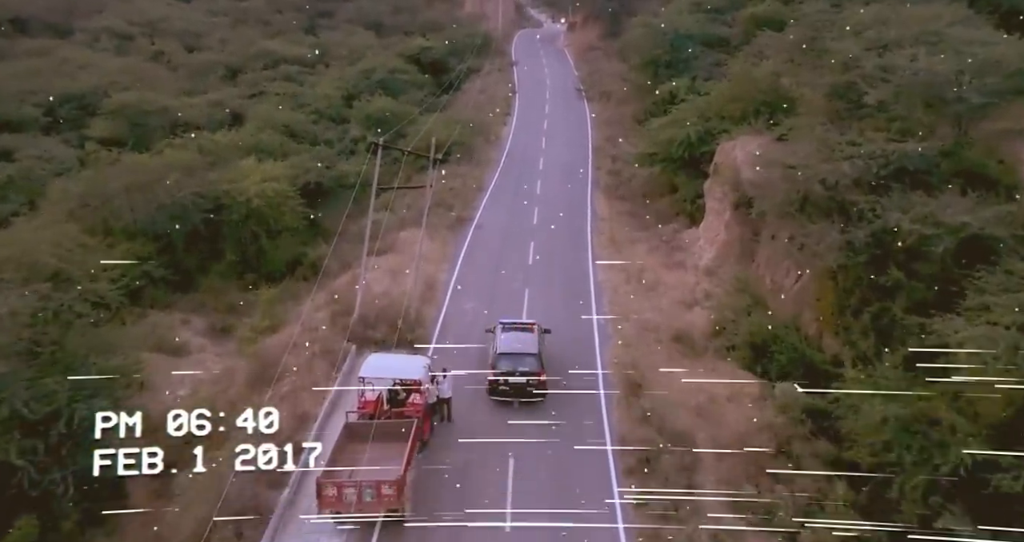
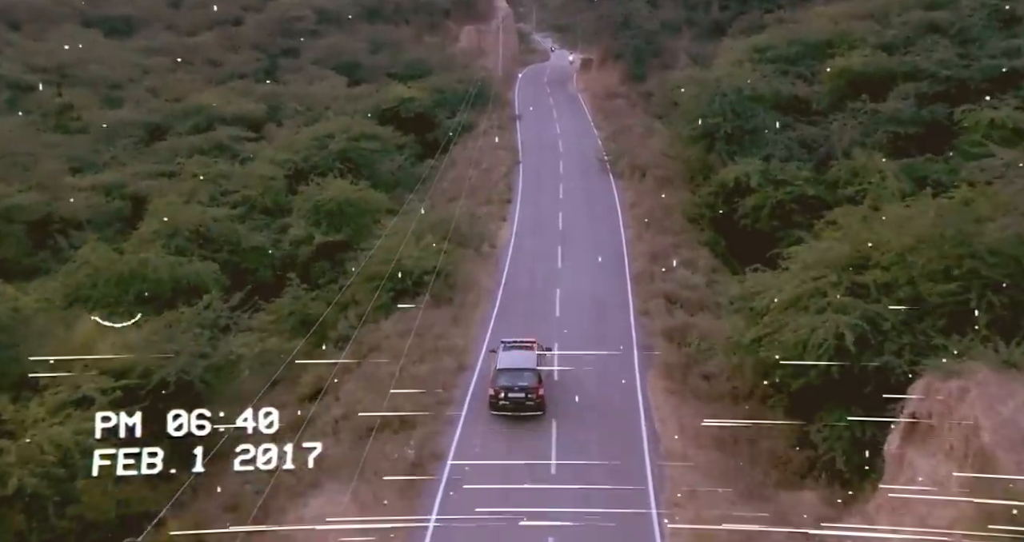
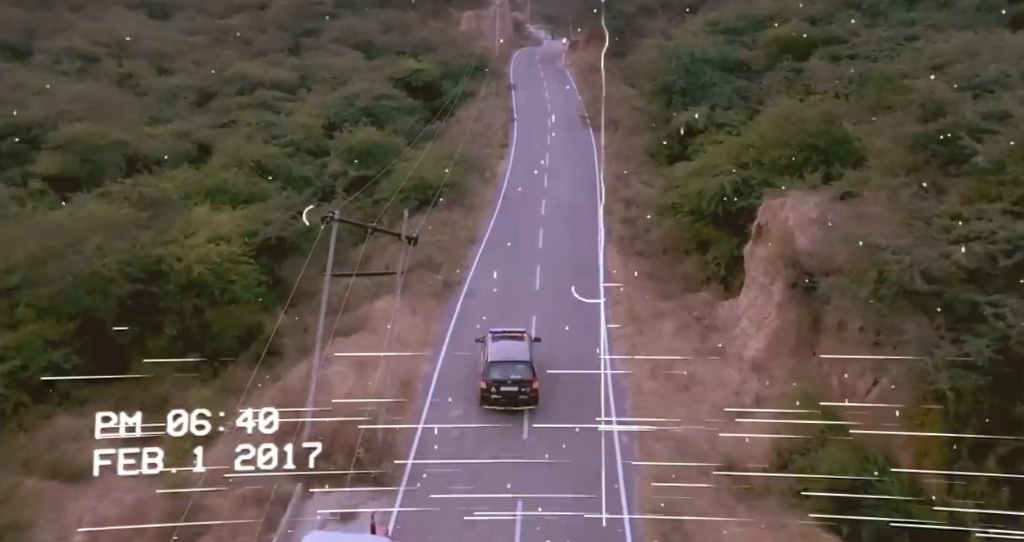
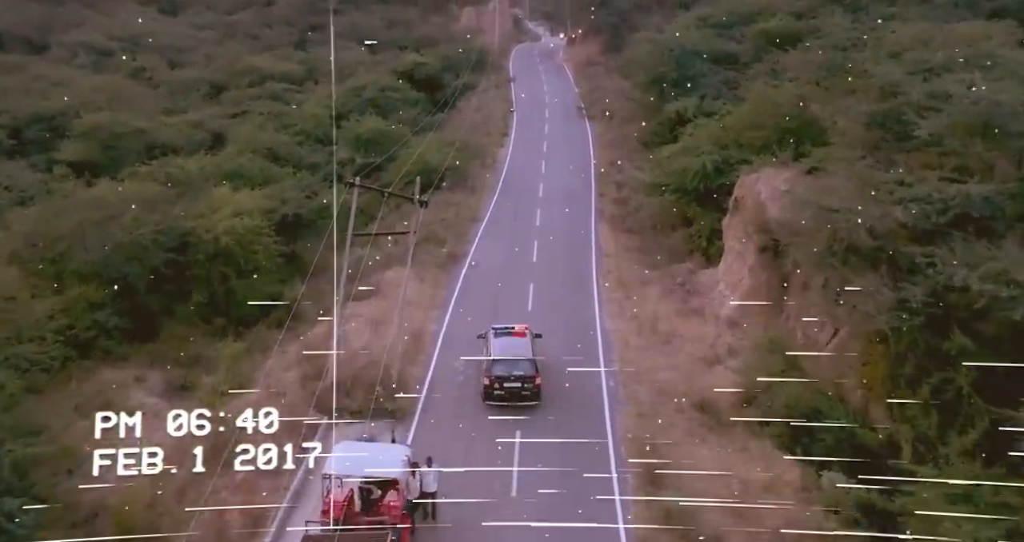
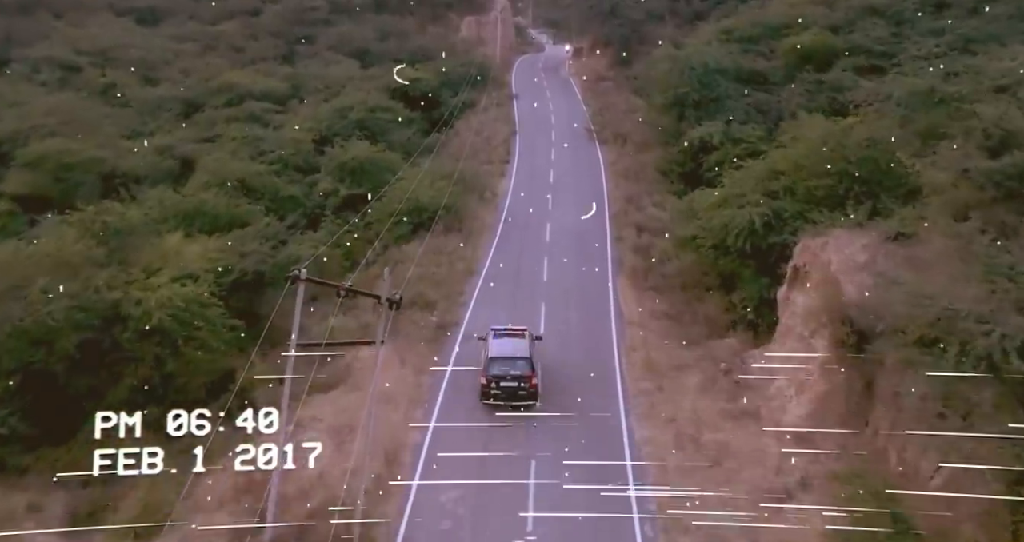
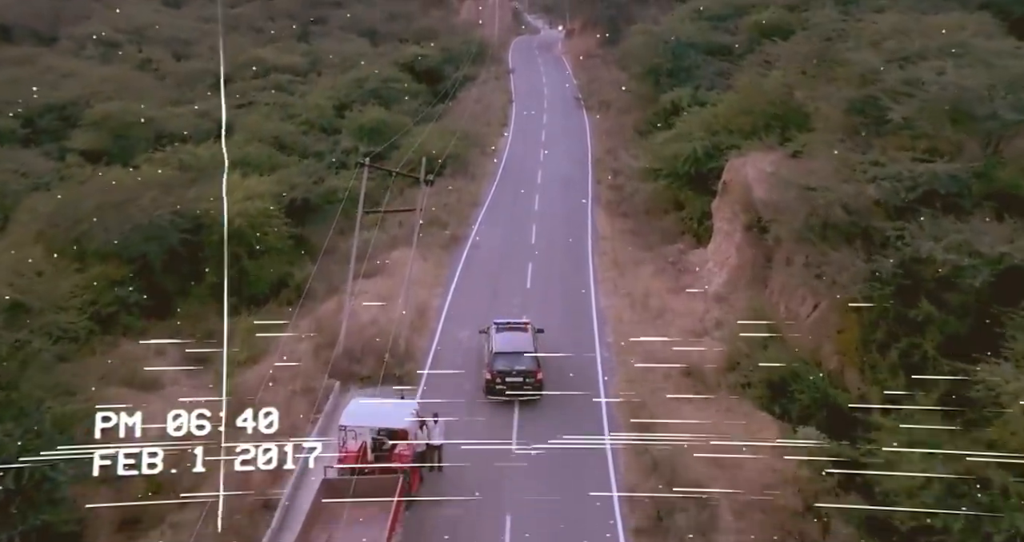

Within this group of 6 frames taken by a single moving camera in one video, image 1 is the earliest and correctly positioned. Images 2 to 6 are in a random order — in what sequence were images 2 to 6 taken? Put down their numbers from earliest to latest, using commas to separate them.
6, 4, 3, 5, 2
